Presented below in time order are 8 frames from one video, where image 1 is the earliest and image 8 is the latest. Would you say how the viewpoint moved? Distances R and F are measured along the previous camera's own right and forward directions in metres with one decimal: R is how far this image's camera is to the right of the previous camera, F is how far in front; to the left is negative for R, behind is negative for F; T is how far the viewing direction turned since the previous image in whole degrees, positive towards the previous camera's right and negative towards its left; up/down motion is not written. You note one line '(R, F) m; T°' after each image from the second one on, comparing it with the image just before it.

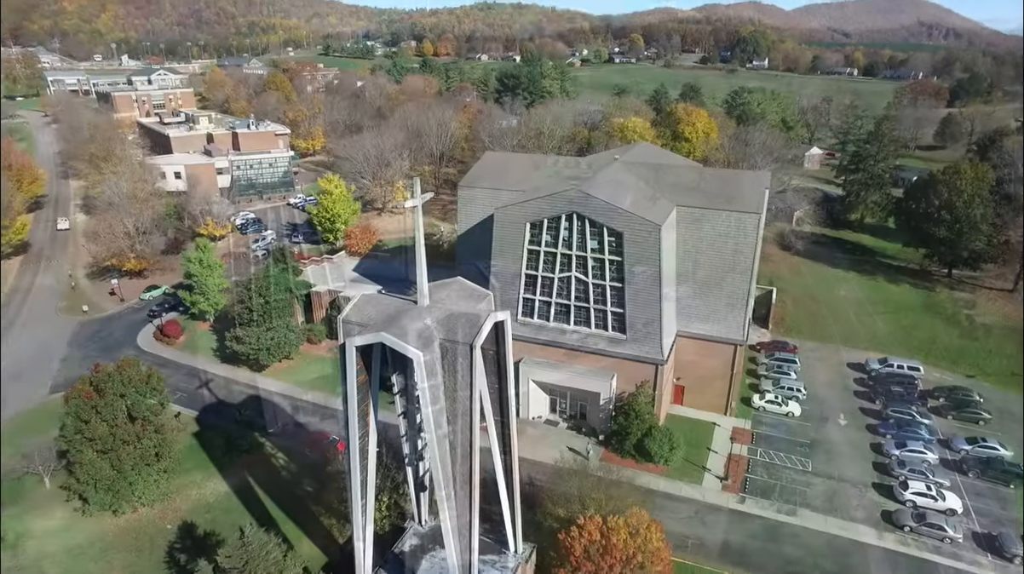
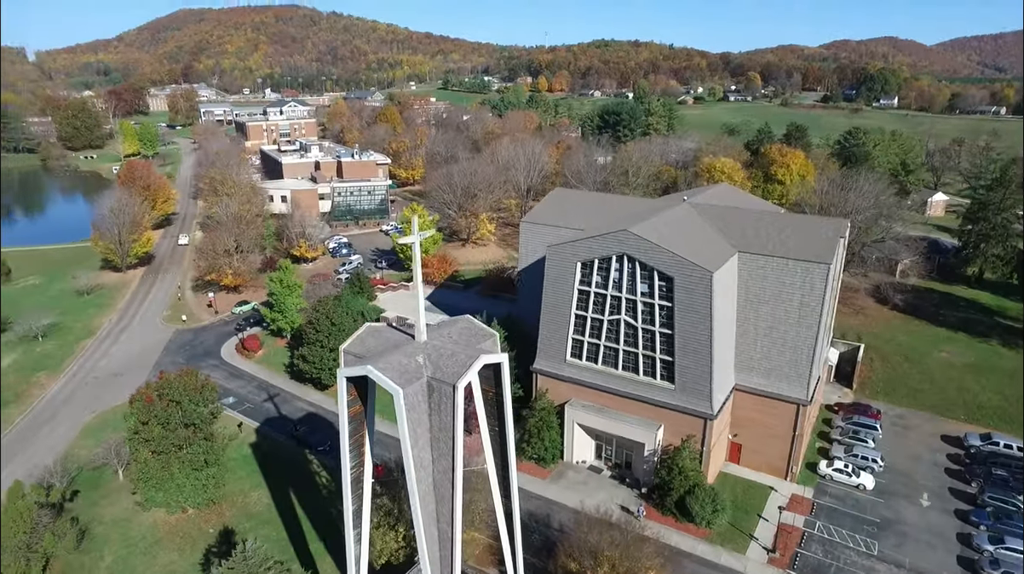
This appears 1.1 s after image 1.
(+2.2, +0.4) m; -10°
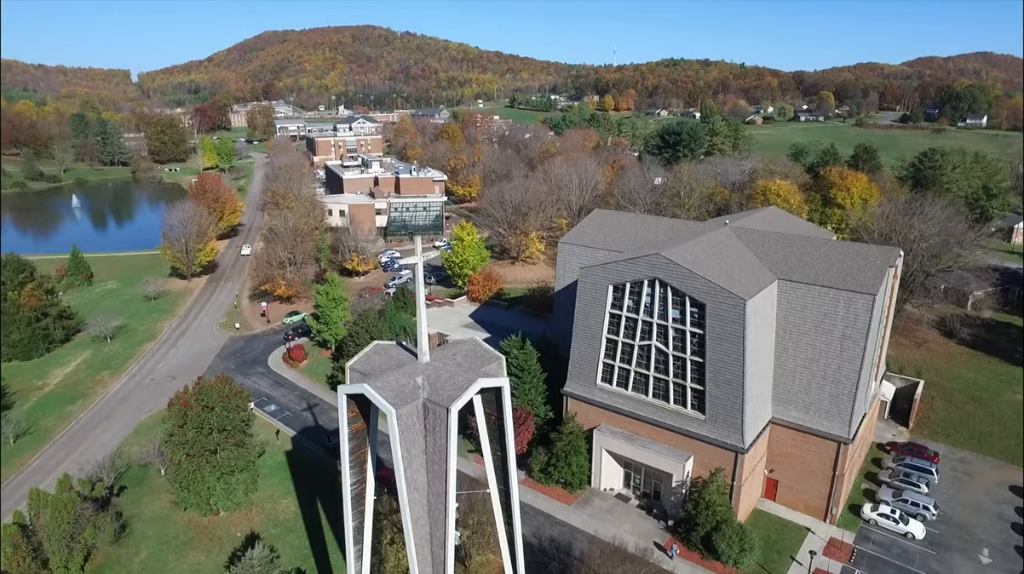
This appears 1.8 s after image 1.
(+1.2, +0.2) m; -6°
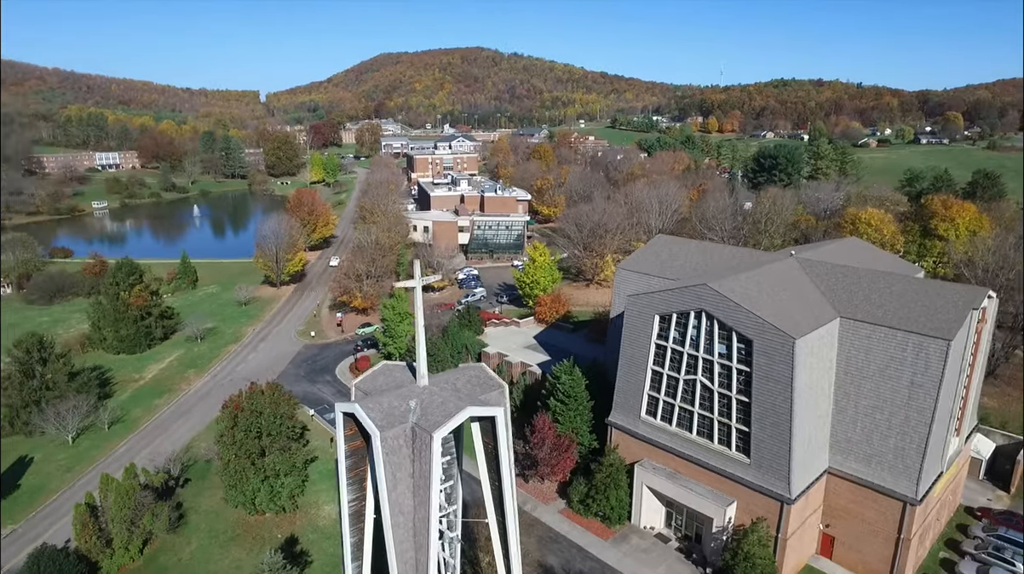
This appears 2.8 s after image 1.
(+2.0, +0.4) m; -9°
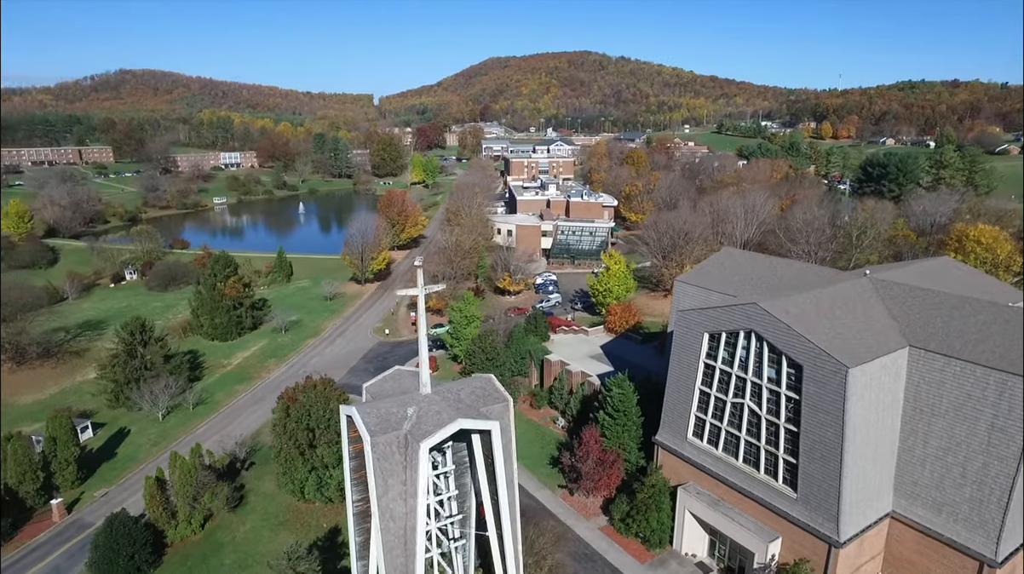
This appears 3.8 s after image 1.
(+1.9, +0.4) m; -9°
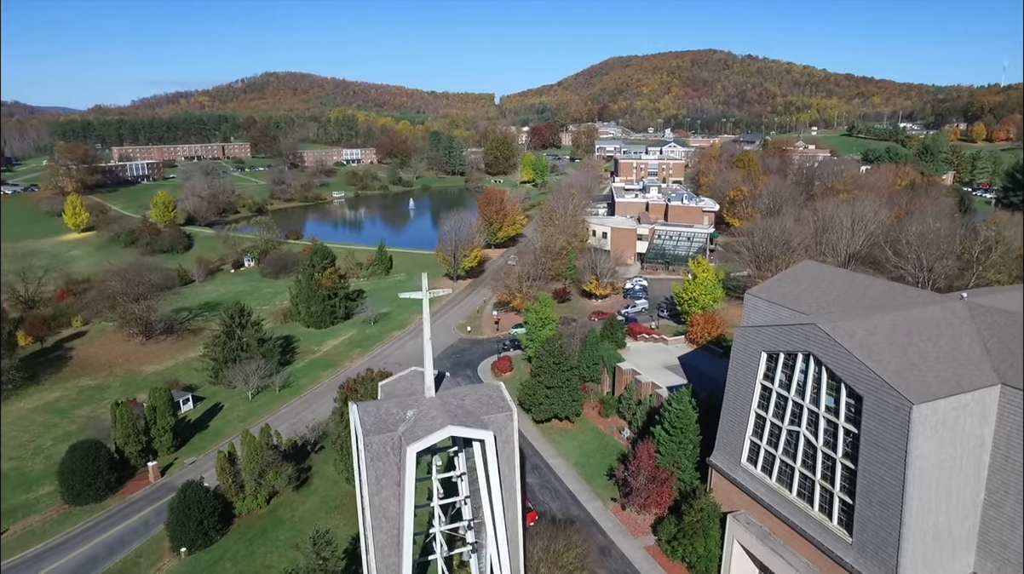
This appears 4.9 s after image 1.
(+2.1, +0.5) m; -10°
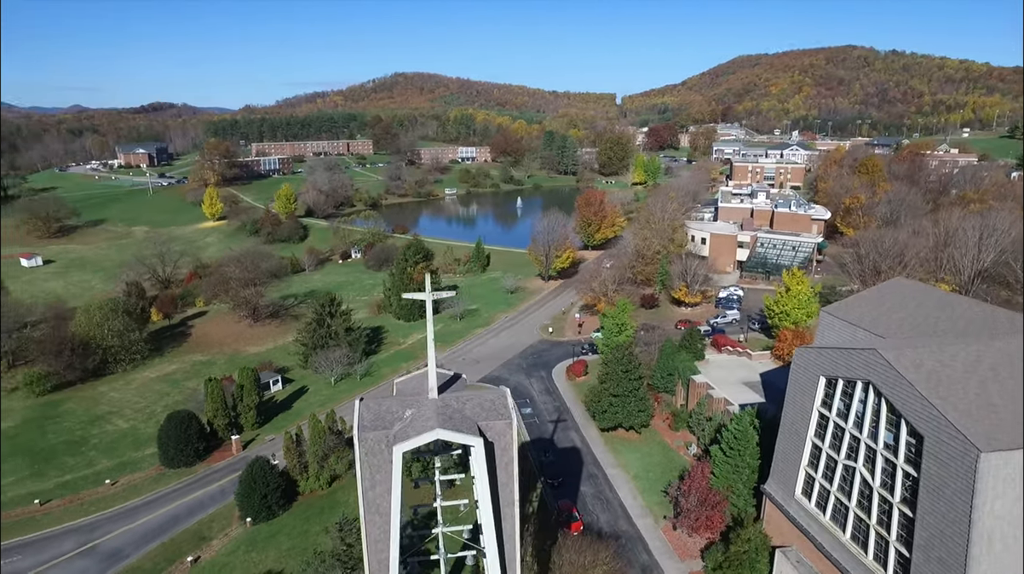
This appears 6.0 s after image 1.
(+2.2, +0.5) m; -10°
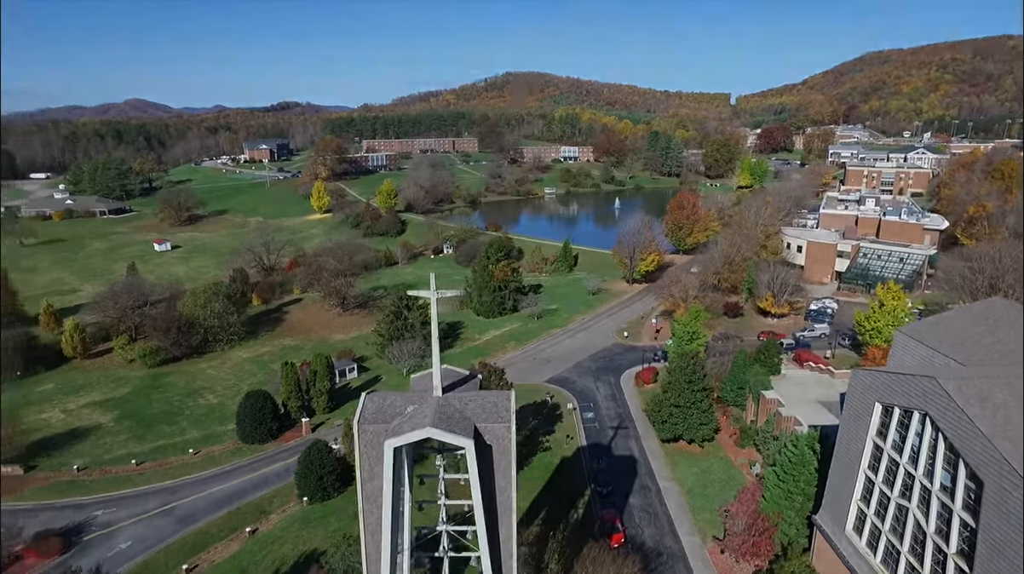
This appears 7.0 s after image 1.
(+2.0, +0.4) m; -9°
